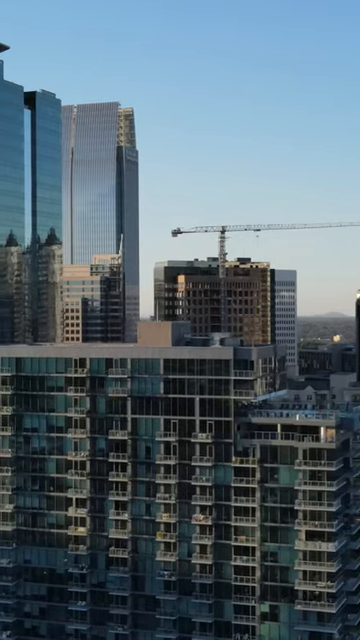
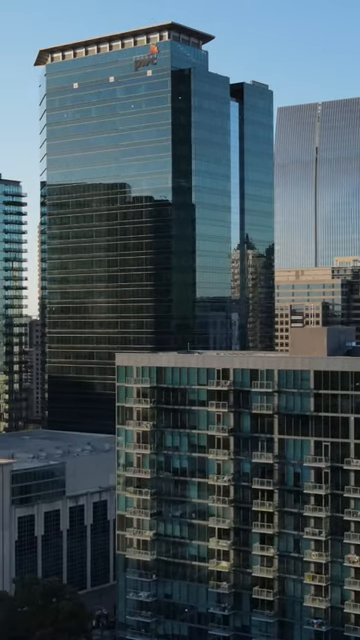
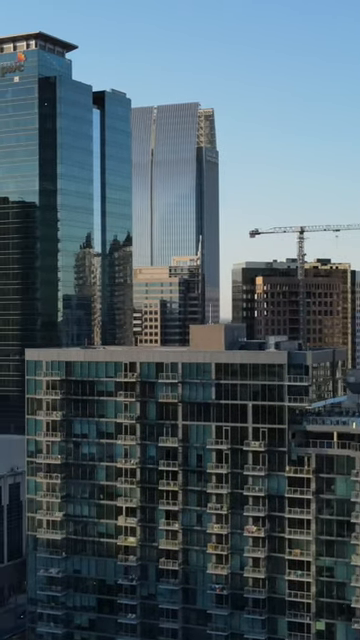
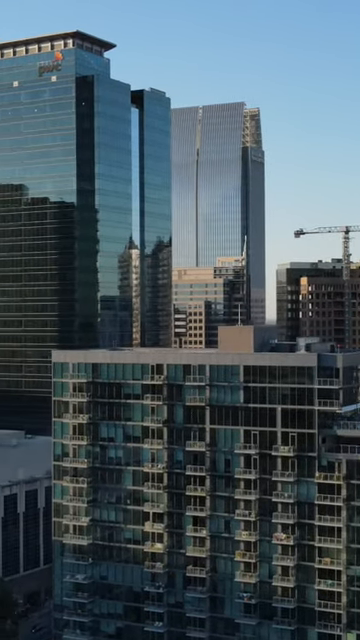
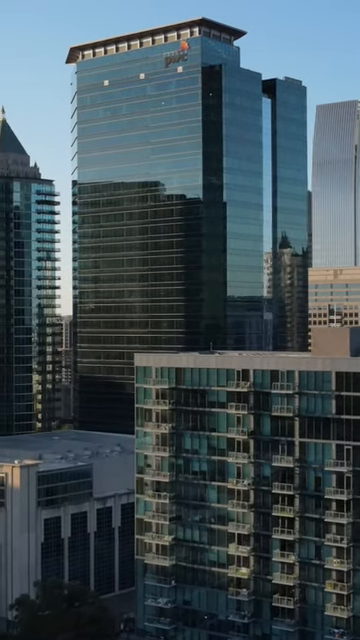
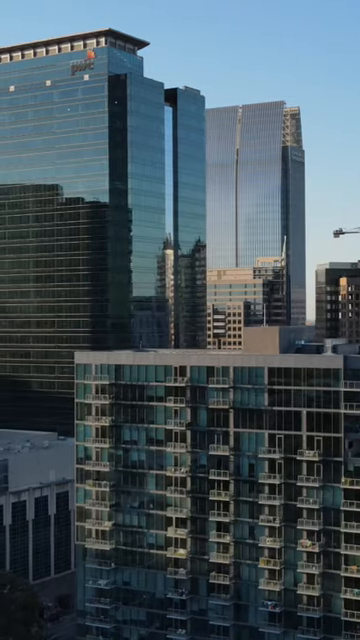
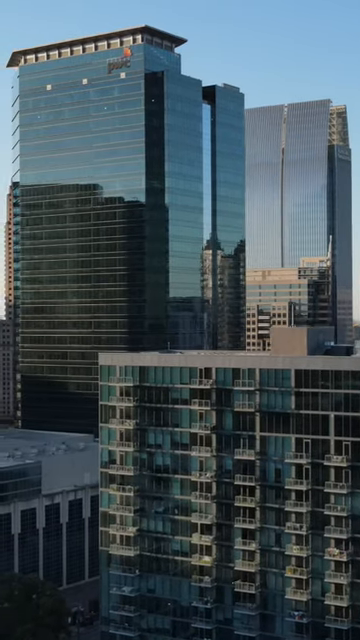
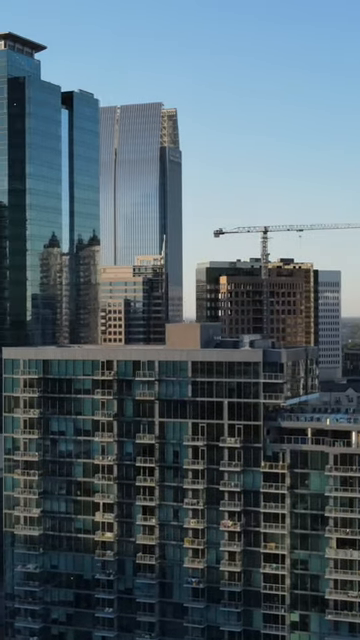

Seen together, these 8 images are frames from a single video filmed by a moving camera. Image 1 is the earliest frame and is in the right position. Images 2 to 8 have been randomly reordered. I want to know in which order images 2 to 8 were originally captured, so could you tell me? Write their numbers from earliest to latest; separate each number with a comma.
8, 3, 4, 6, 7, 2, 5
